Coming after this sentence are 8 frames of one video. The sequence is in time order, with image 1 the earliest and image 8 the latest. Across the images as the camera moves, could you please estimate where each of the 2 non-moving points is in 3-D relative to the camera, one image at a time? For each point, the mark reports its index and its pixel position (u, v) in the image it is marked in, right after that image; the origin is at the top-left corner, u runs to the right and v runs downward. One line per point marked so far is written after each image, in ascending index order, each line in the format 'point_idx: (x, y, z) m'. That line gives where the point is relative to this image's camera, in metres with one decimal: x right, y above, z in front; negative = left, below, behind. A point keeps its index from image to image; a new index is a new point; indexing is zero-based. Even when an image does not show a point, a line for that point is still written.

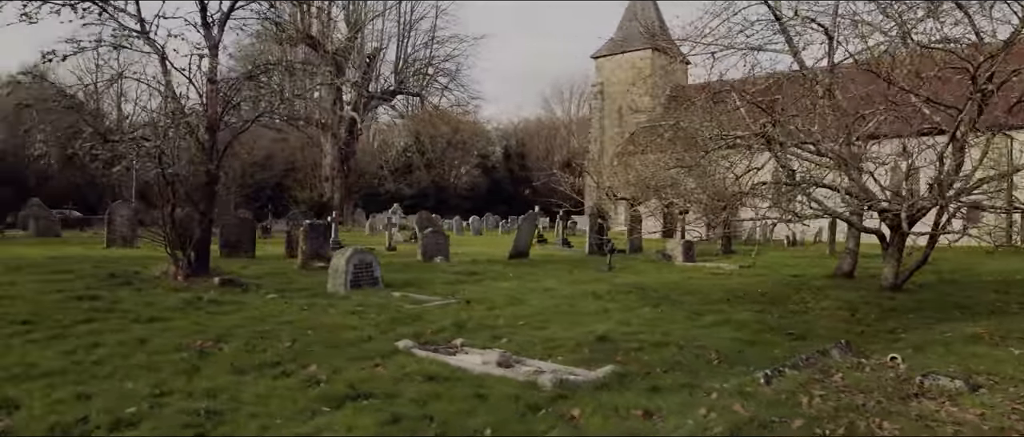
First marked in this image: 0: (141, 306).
0: (-3.8, -0.9, +7.7) m
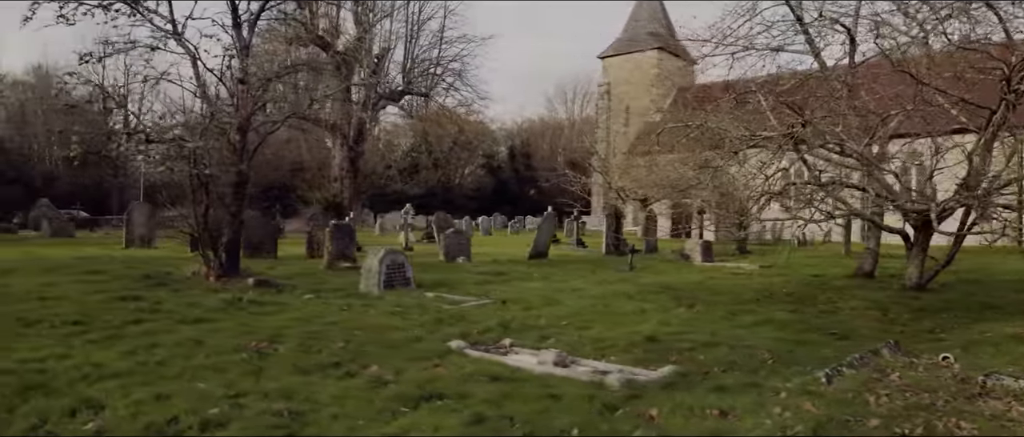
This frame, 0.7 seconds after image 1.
0: (-3.4, -0.9, +7.8) m
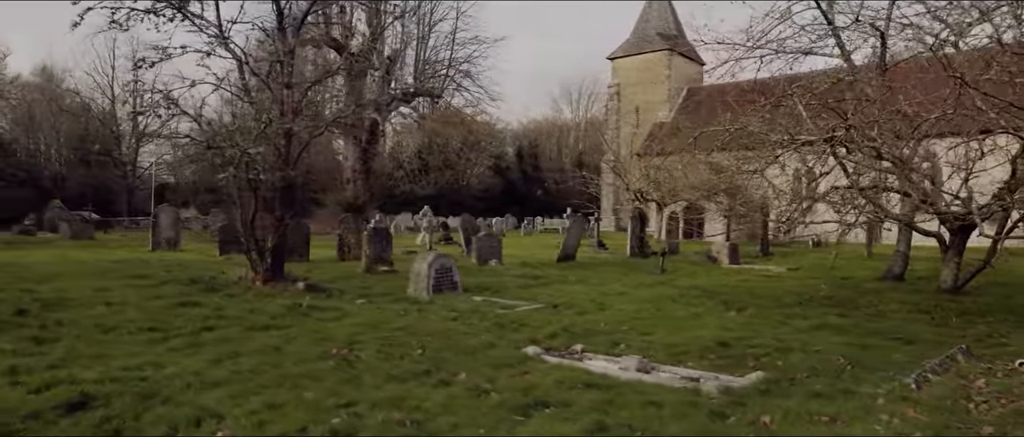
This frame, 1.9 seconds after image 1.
0: (-2.7, -0.9, +7.8) m
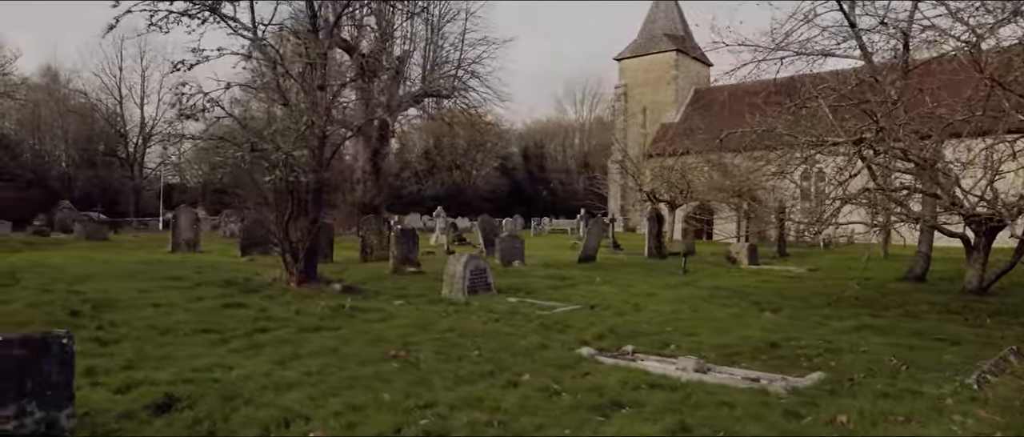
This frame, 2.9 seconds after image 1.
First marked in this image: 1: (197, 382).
0: (-2.3, -1.0, +7.9) m
1: (-2.0, -1.1, +4.9) m
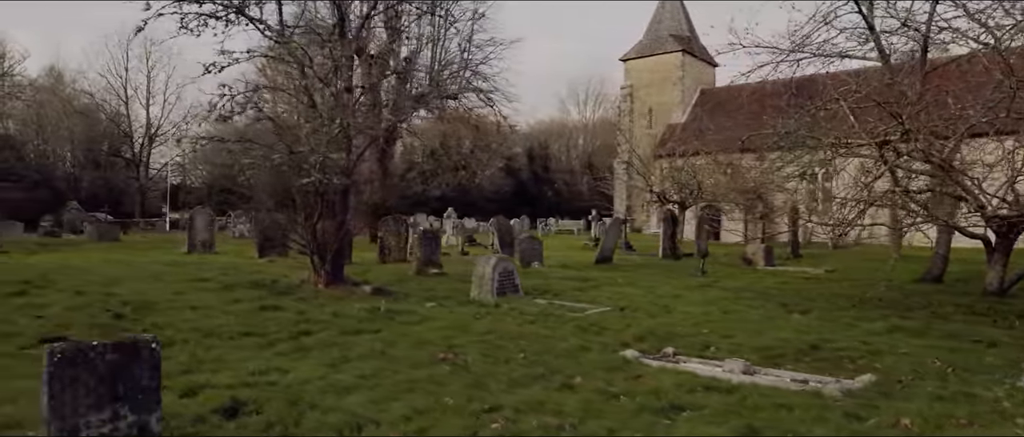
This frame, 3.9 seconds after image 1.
0: (-1.9, -1.0, +7.9) m
1: (-1.6, -1.1, +4.9) m
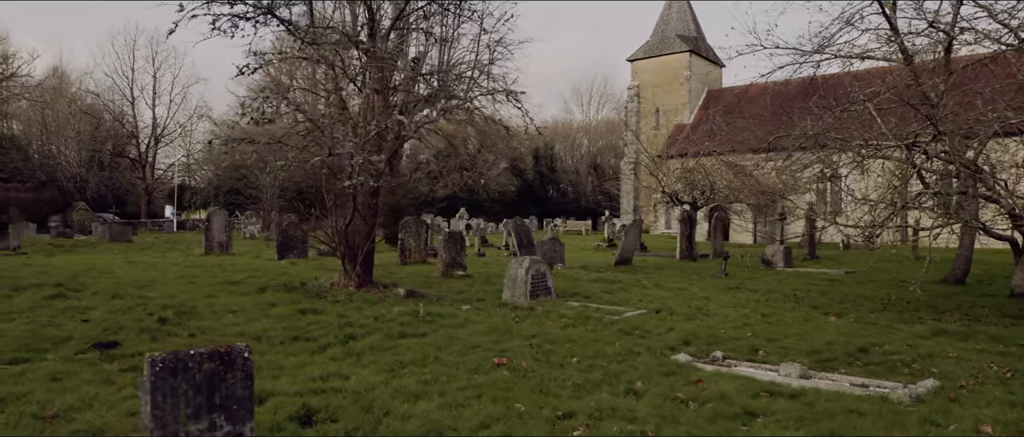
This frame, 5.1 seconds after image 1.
0: (-1.5, -1.0, +7.8) m
1: (-1.2, -1.1, +4.9) m
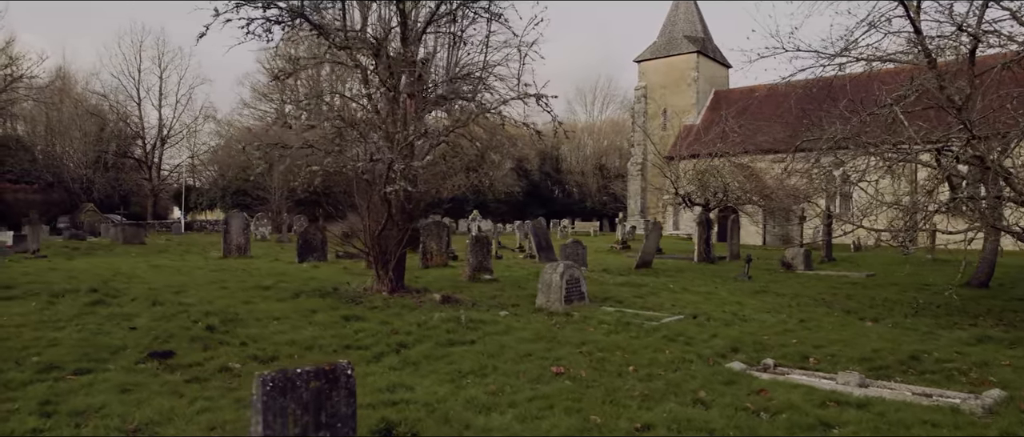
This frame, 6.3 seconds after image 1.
0: (-1.0, -1.1, +7.8) m
1: (-0.7, -1.2, +4.8) m
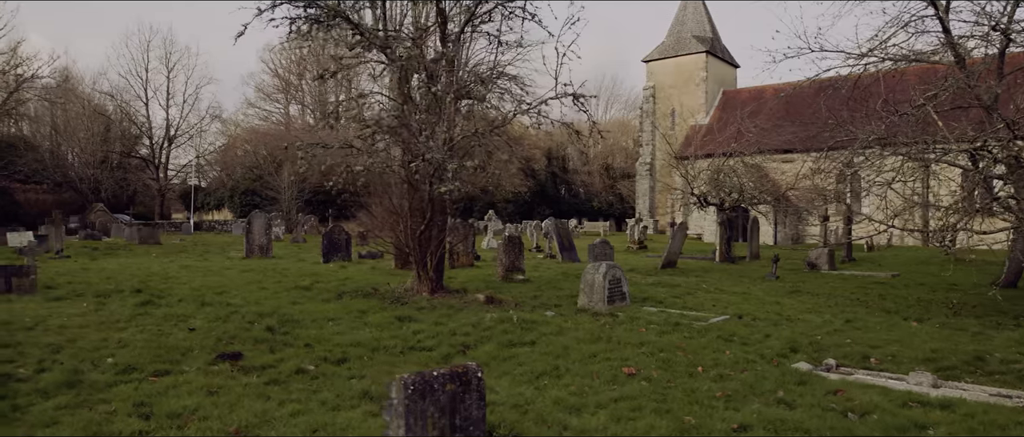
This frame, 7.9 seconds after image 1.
0: (-0.5, -1.1, +7.8) m
1: (-0.2, -1.2, +4.8) m
